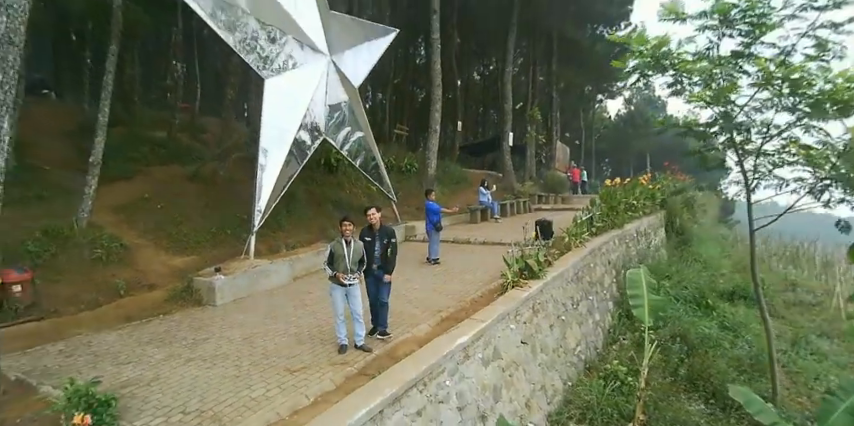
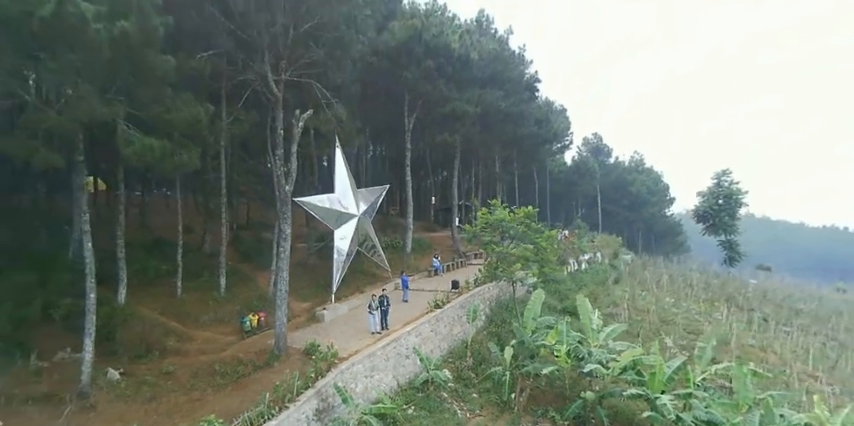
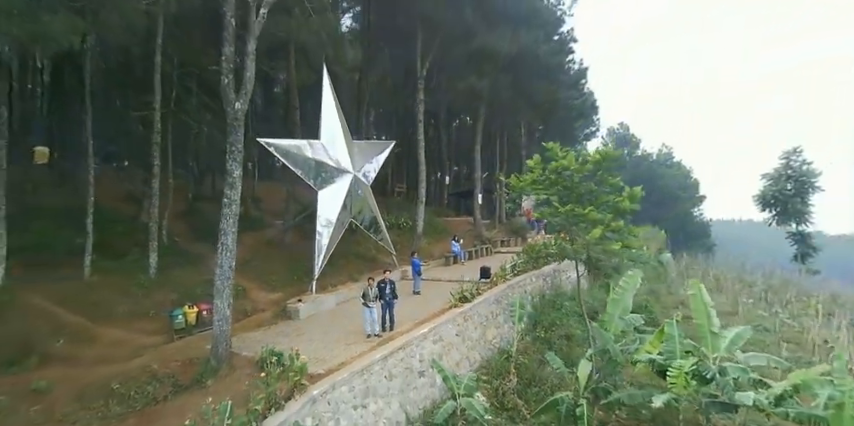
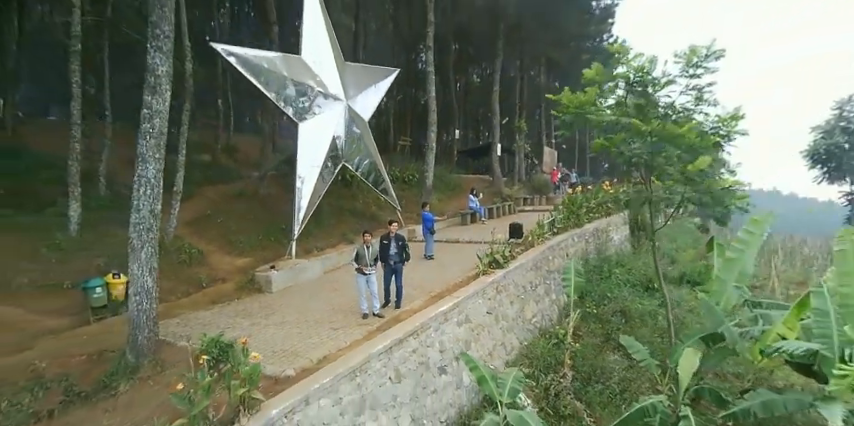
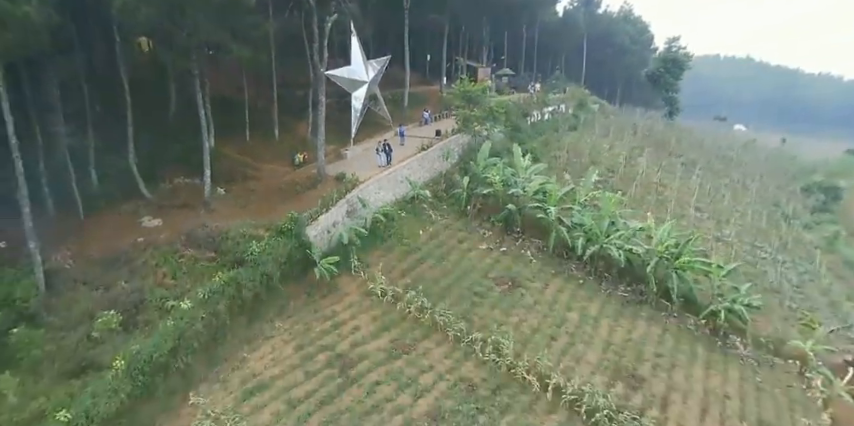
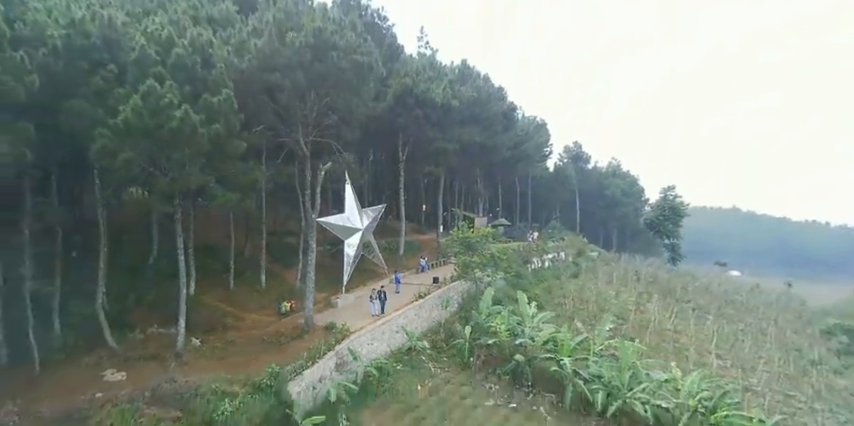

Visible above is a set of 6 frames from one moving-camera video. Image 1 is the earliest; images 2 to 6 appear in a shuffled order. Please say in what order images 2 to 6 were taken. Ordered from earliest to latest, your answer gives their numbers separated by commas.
4, 3, 2, 6, 5
